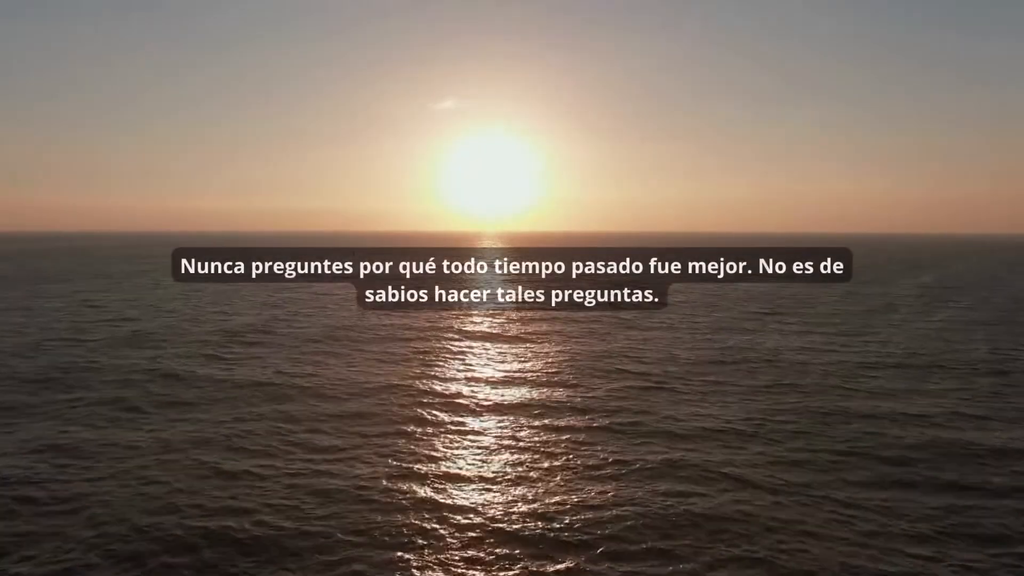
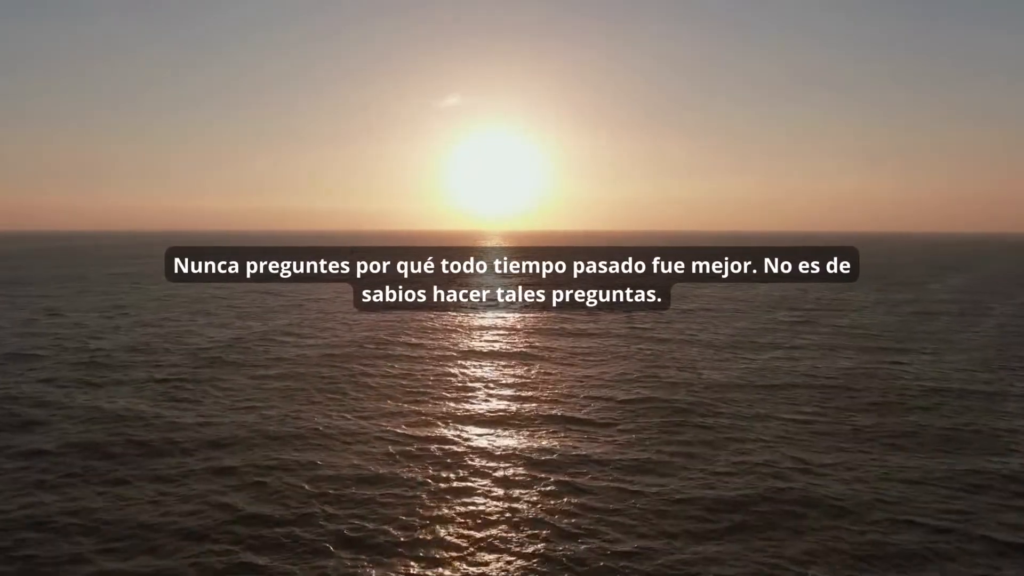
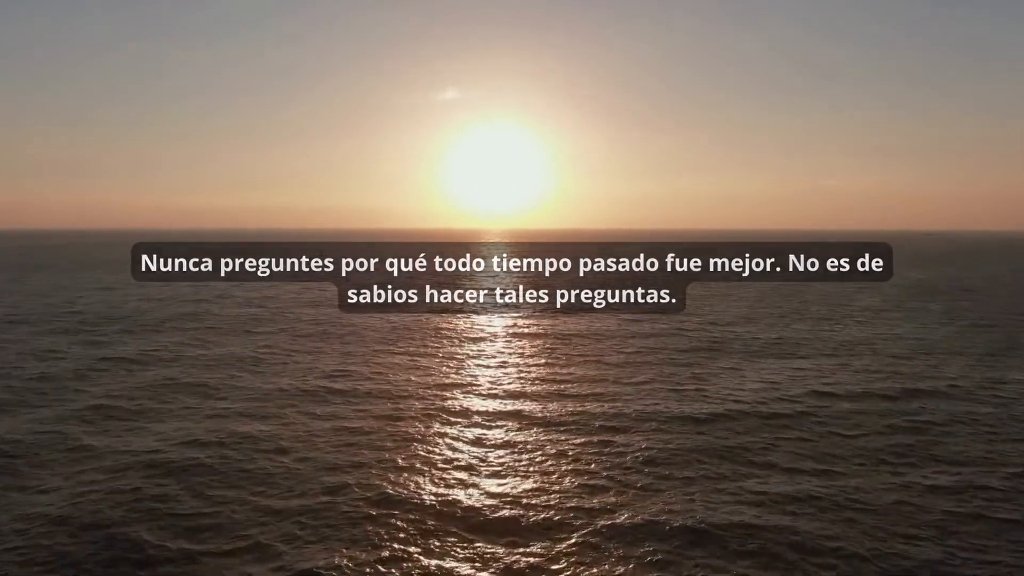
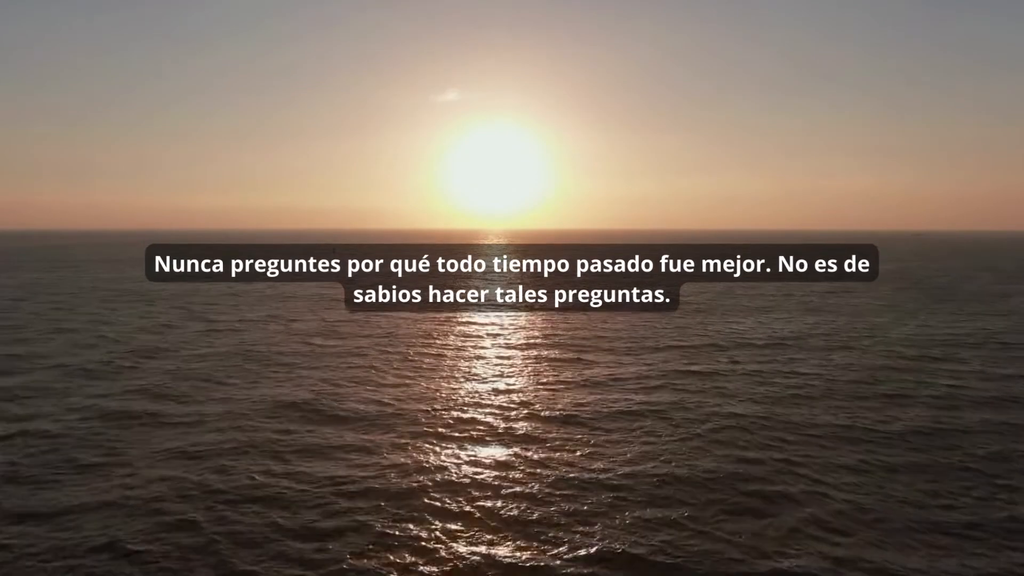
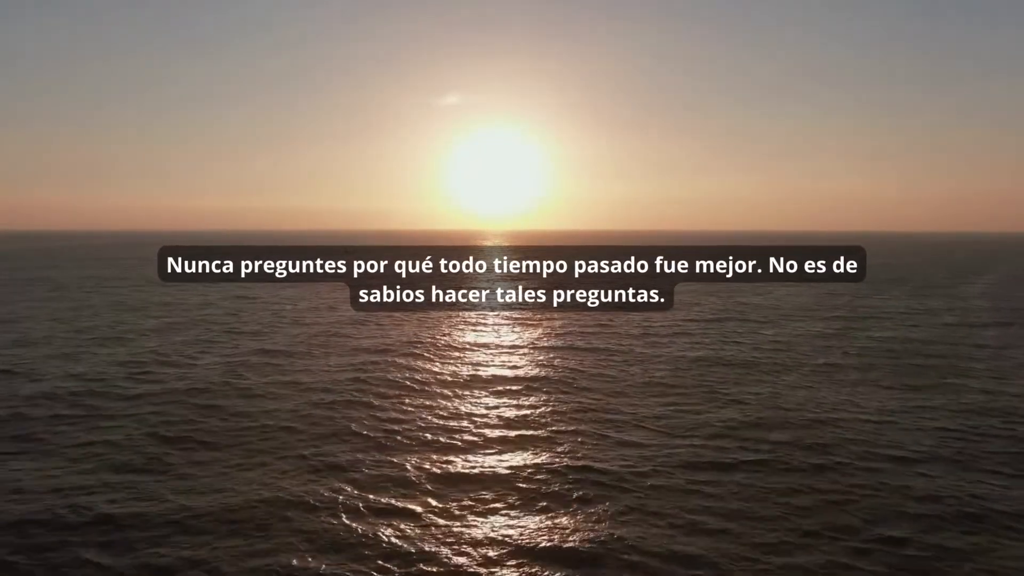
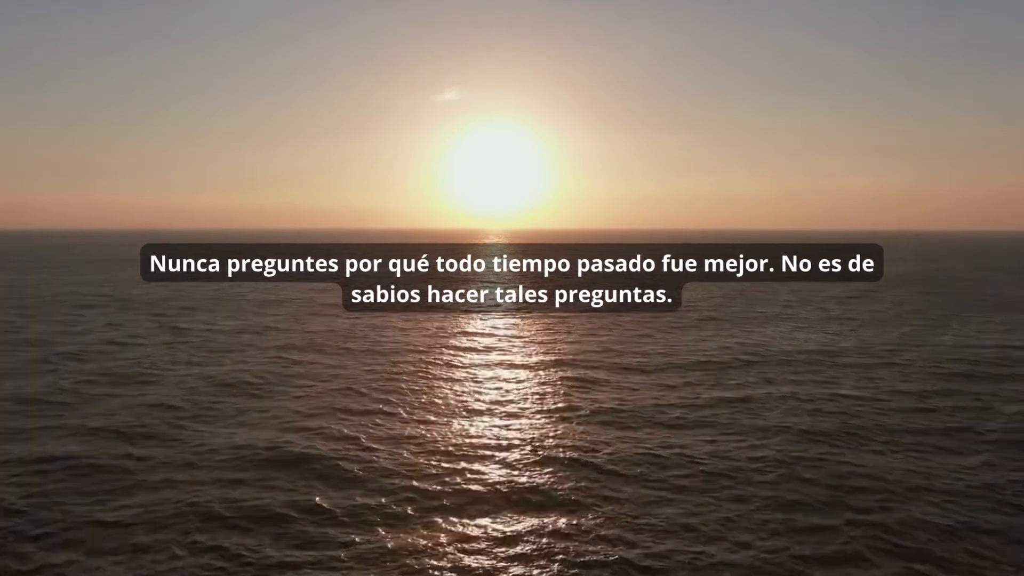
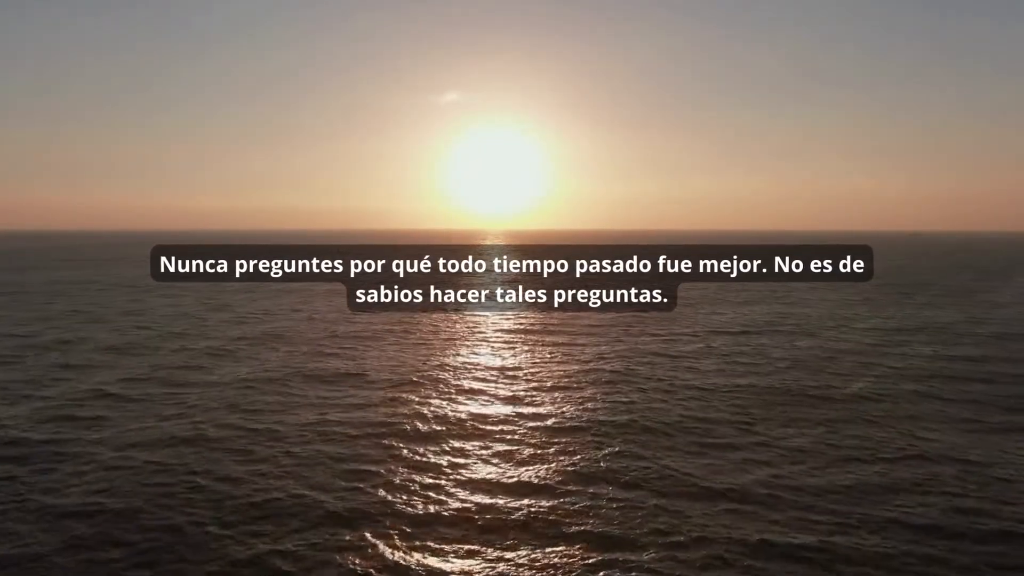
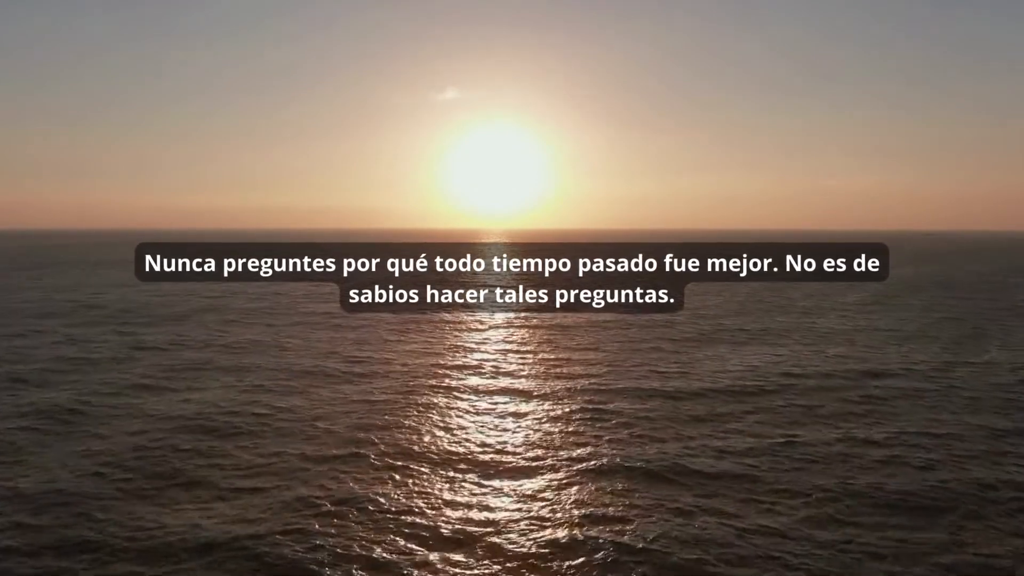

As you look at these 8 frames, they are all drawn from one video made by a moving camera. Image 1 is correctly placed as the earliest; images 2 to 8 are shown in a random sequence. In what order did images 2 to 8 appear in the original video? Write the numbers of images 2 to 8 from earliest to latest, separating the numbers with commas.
2, 5, 7, 4, 6, 8, 3
